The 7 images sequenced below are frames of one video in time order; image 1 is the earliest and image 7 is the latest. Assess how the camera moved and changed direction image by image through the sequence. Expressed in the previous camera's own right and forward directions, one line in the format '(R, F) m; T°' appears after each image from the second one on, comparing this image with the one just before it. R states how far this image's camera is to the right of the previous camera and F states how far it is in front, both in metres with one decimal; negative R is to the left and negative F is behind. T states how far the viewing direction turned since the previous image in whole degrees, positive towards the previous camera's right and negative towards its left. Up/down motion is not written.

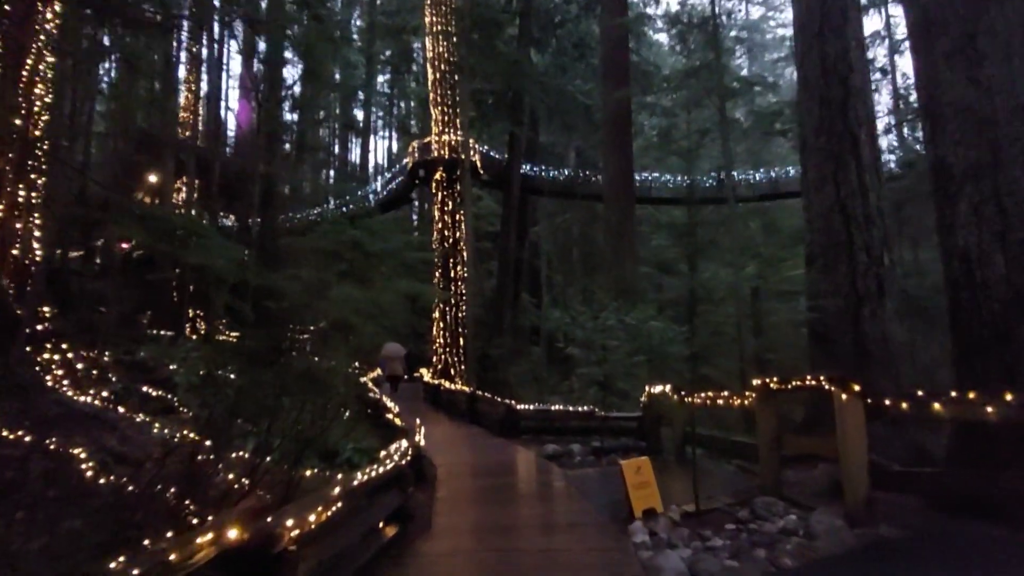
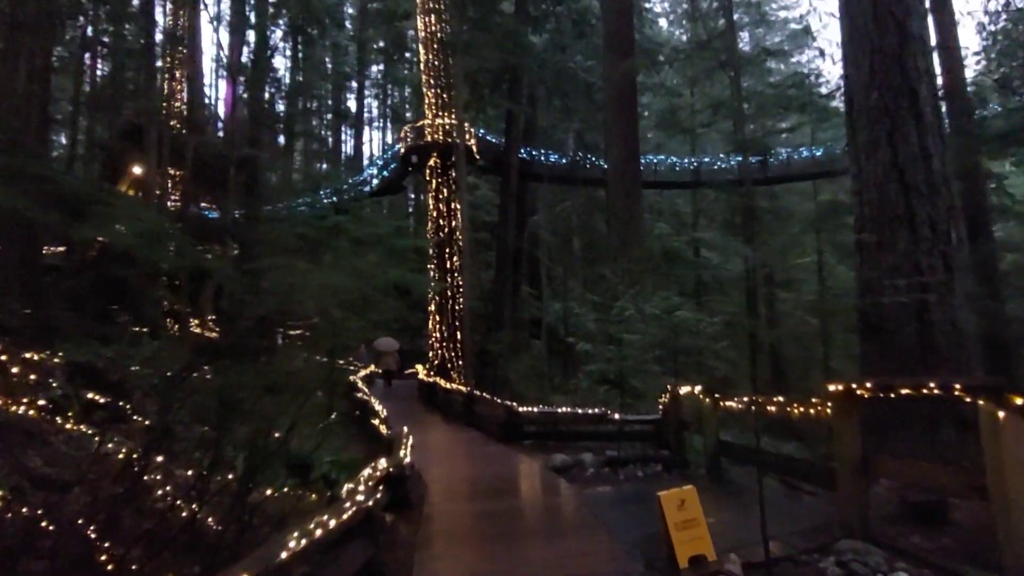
(0.0, +1.1) m; 0°
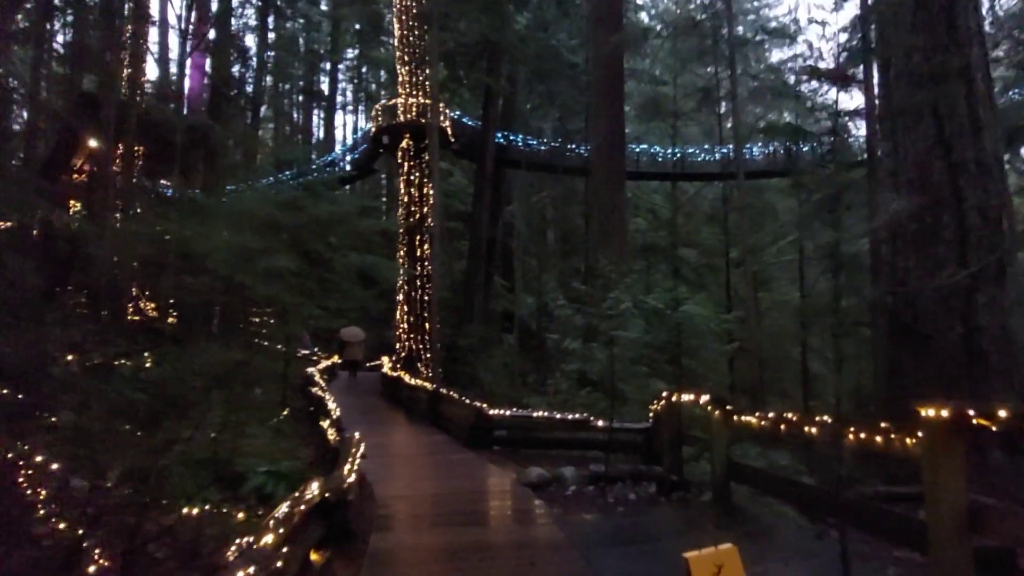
(0.0, +1.0) m; +2°
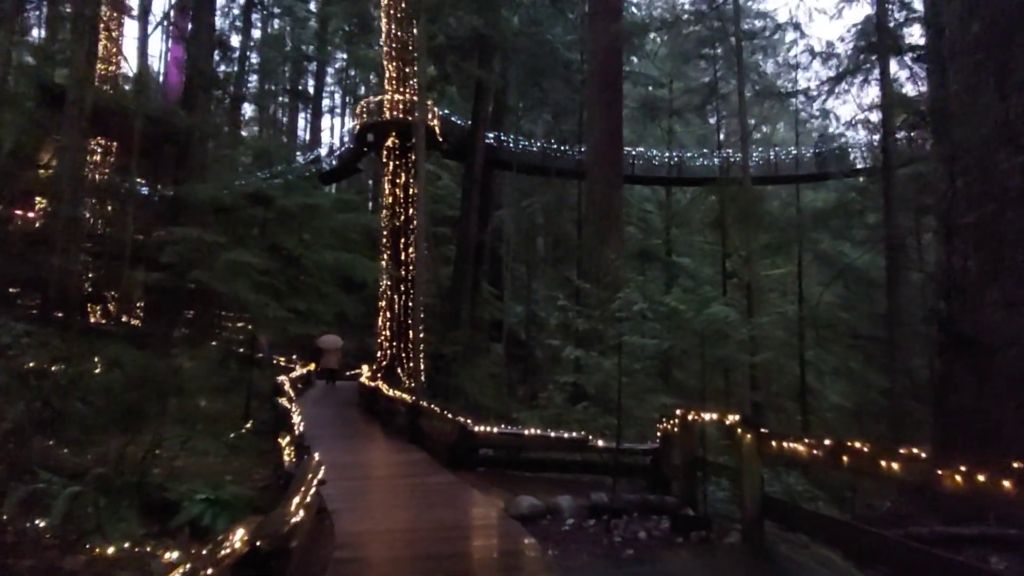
(0.0, +0.9) m; +1°
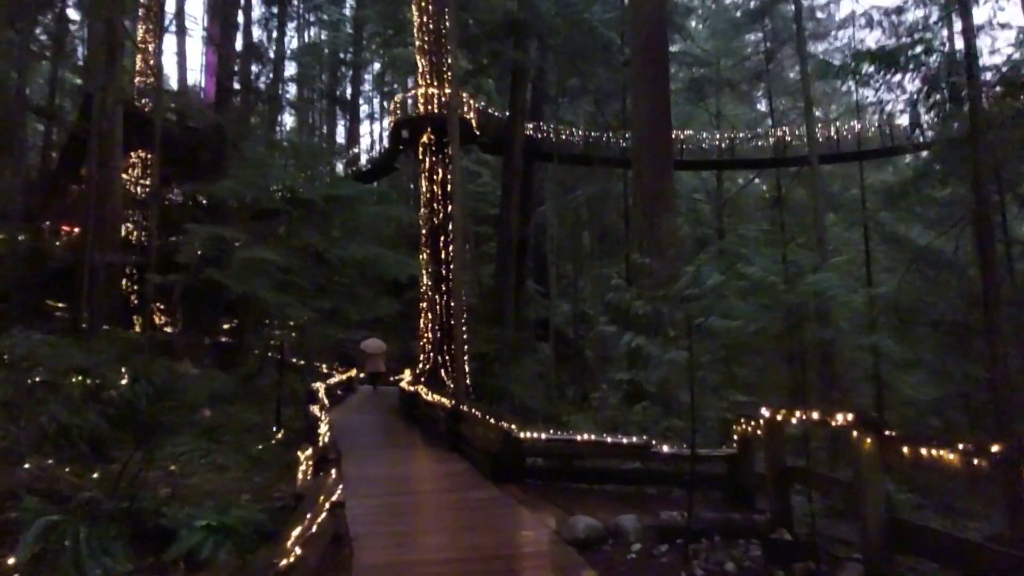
(0.0, +0.9) m; -4°
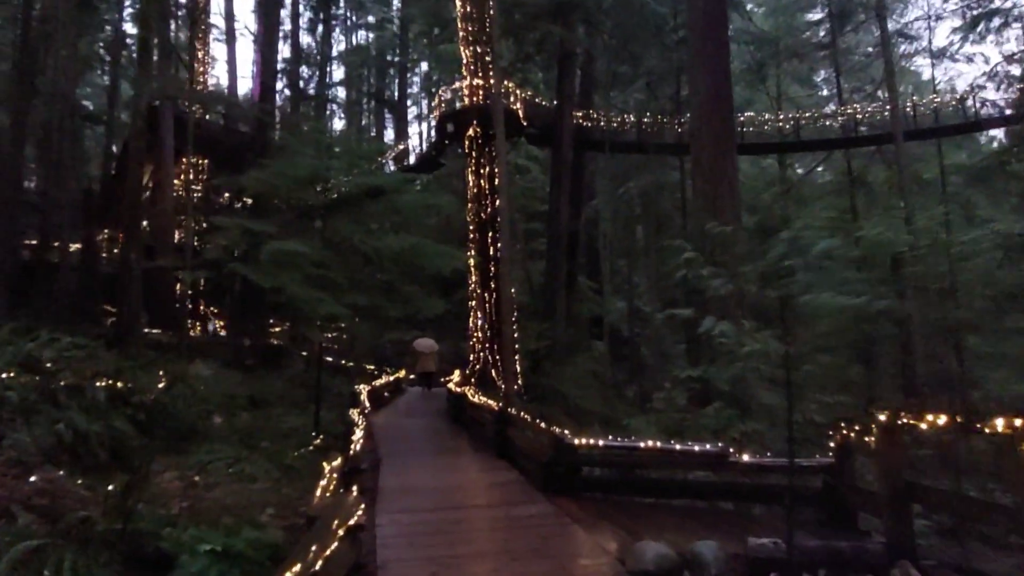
(0.0, +0.7) m; -4°
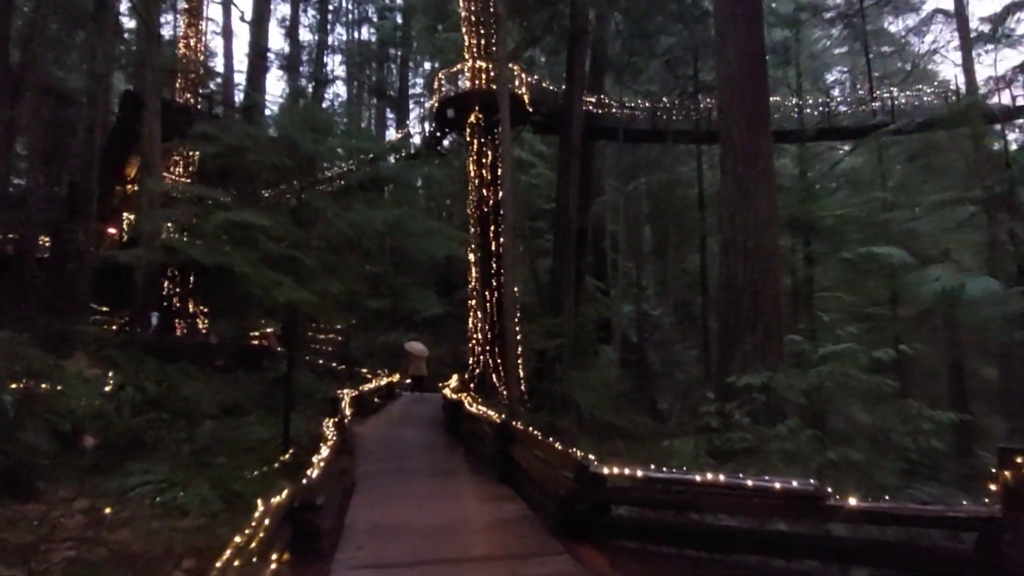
(0.0, +1.4) m; 0°
